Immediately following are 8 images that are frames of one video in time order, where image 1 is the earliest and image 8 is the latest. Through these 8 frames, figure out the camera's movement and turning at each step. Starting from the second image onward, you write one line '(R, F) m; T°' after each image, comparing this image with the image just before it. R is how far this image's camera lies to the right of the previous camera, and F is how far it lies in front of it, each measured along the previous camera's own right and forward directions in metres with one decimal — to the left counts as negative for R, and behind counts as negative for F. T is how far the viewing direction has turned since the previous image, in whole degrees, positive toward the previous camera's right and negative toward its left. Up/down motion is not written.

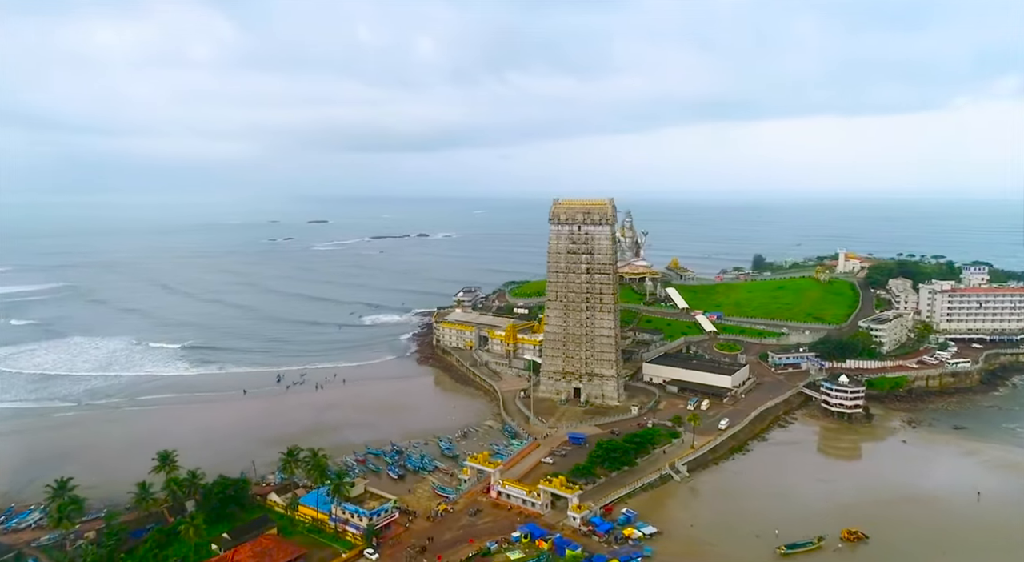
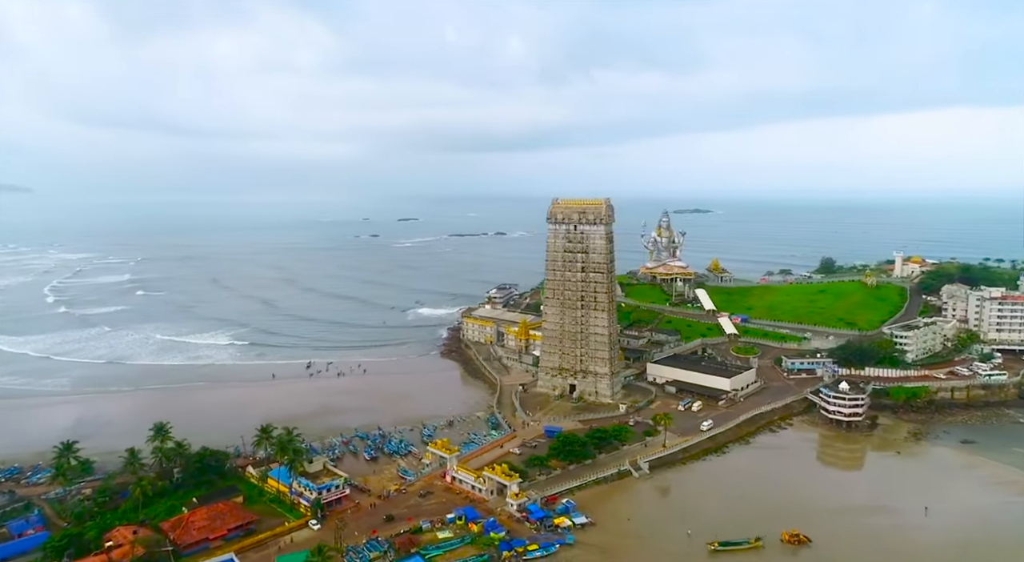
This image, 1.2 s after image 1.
(+7.7, -1.1) m; -8°
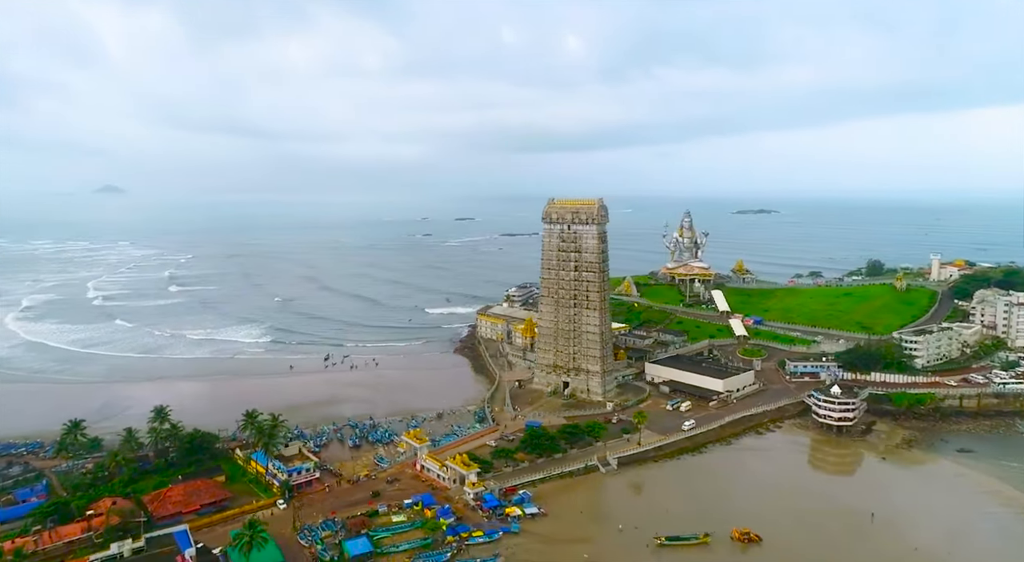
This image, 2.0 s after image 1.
(+5.5, -1.0) m; -5°
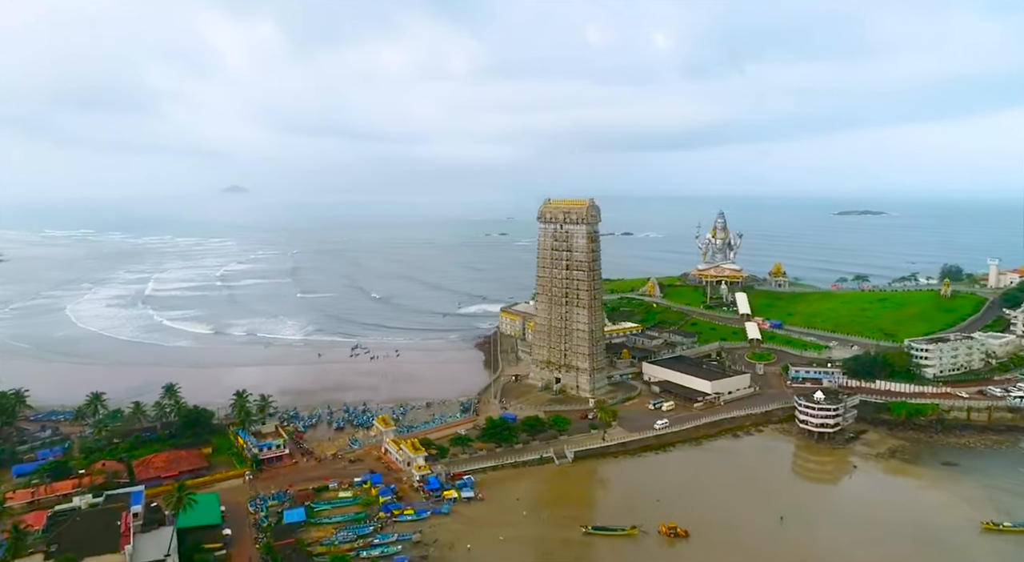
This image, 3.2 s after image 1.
(+8.3, -1.2) m; -8°
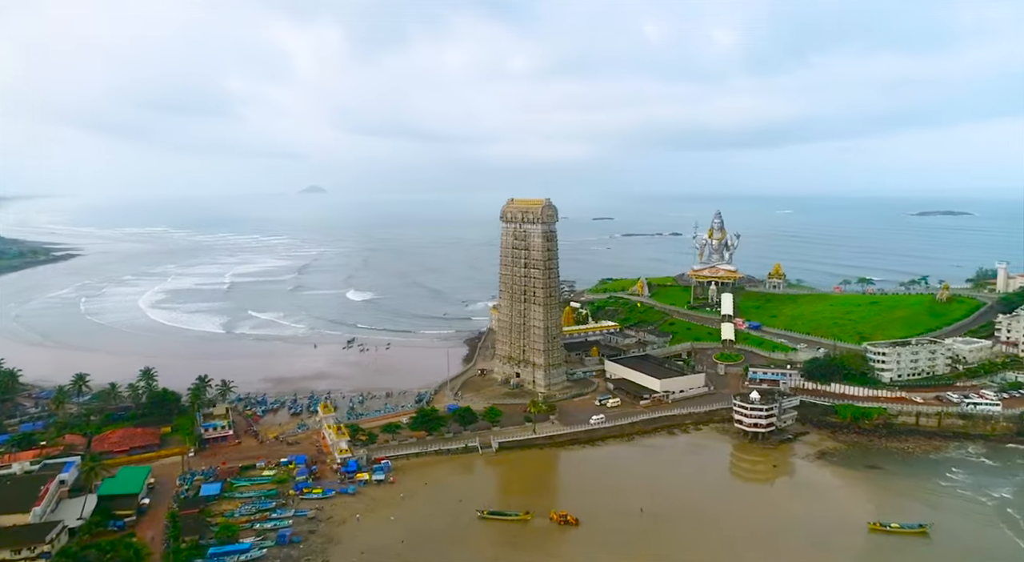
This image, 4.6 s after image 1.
(+8.9, -1.4) m; -6°
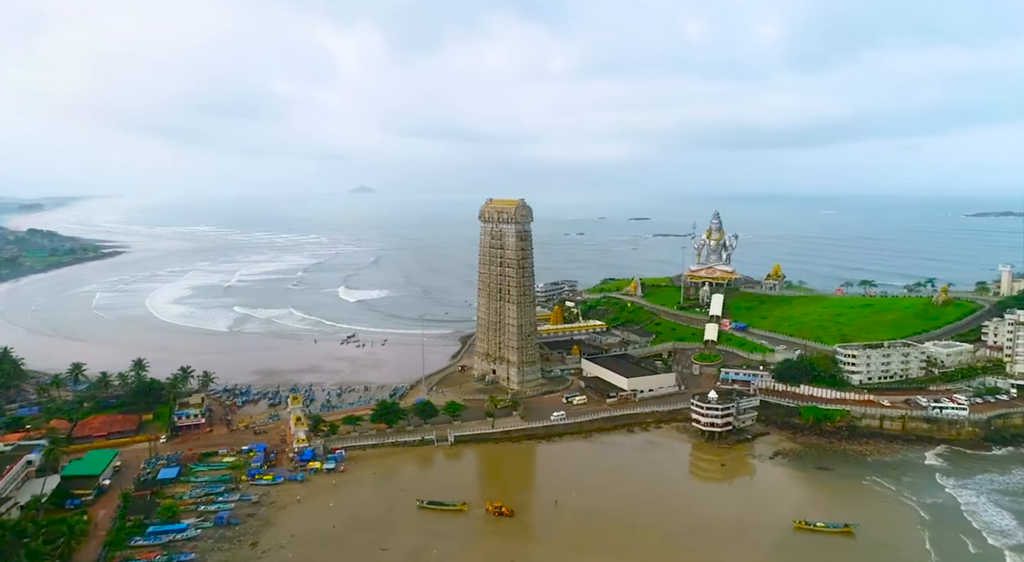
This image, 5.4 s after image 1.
(+5.8, -0.9) m; -4°
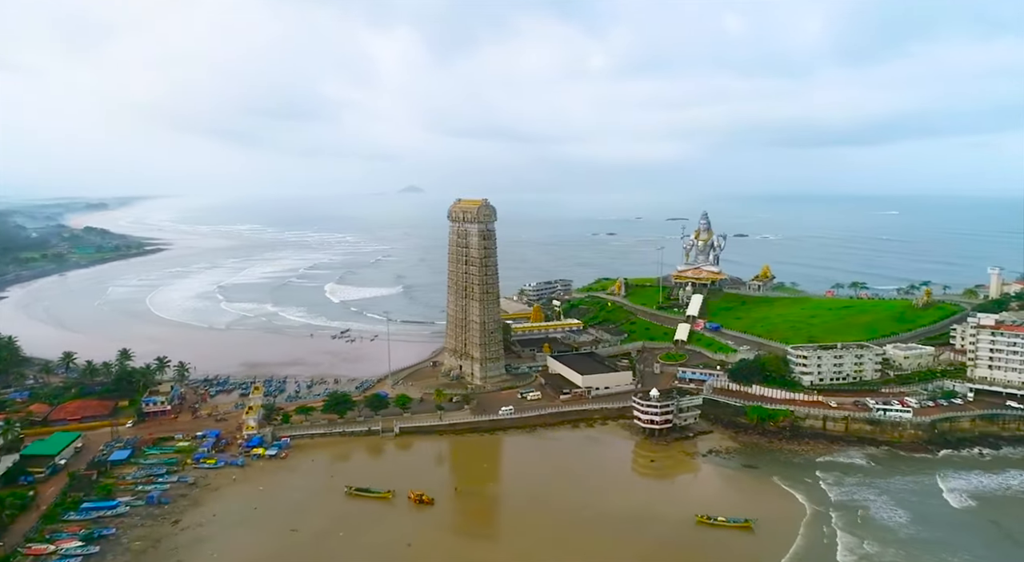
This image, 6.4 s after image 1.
(+6.9, -1.2) m; -4°
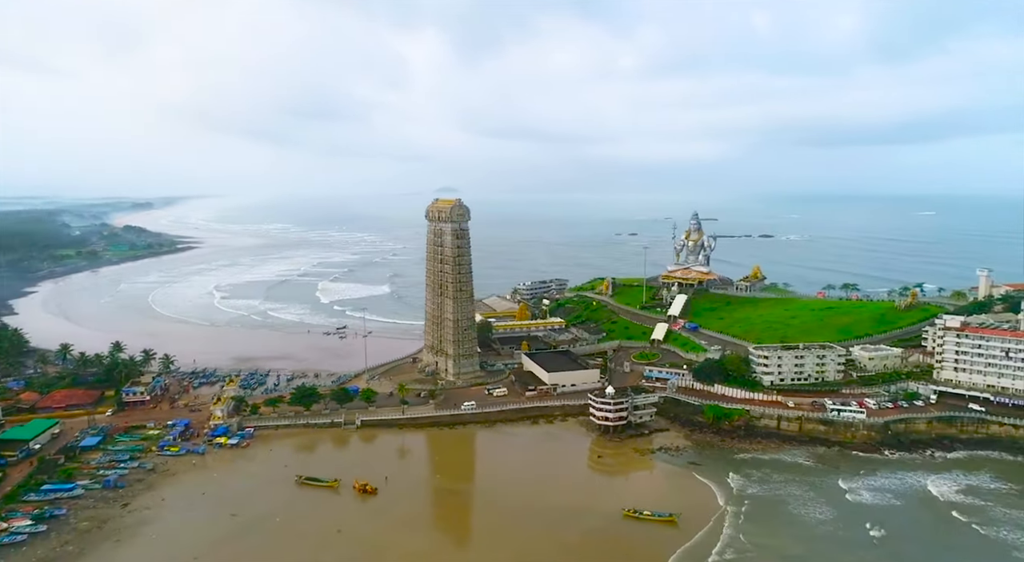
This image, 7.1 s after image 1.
(+5.3, -0.9) m; -3°
